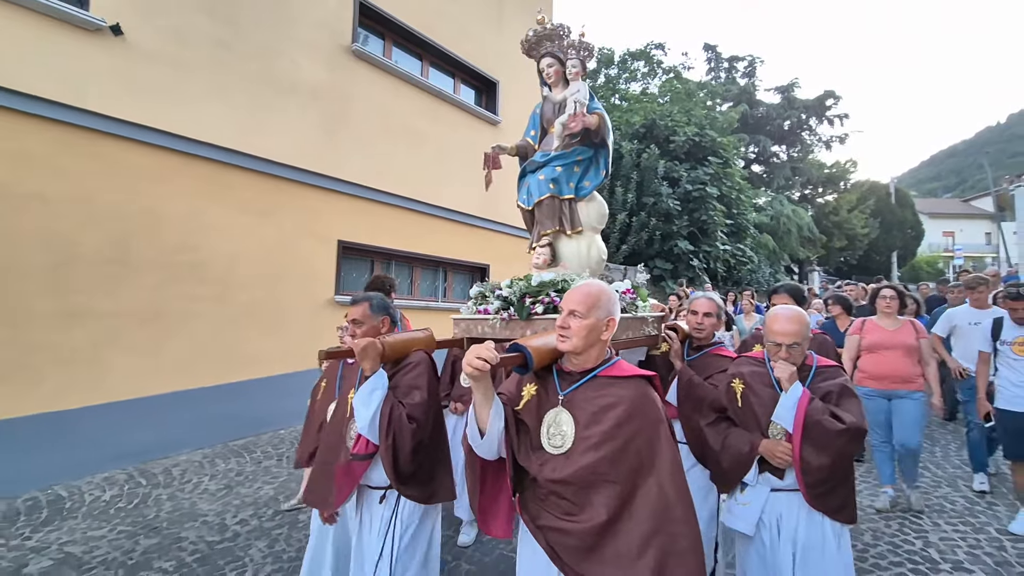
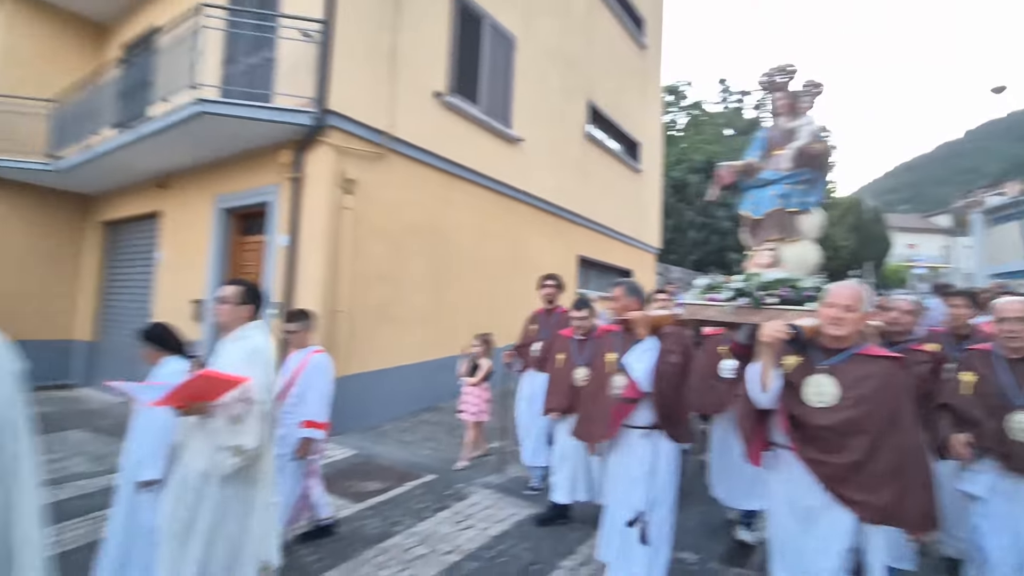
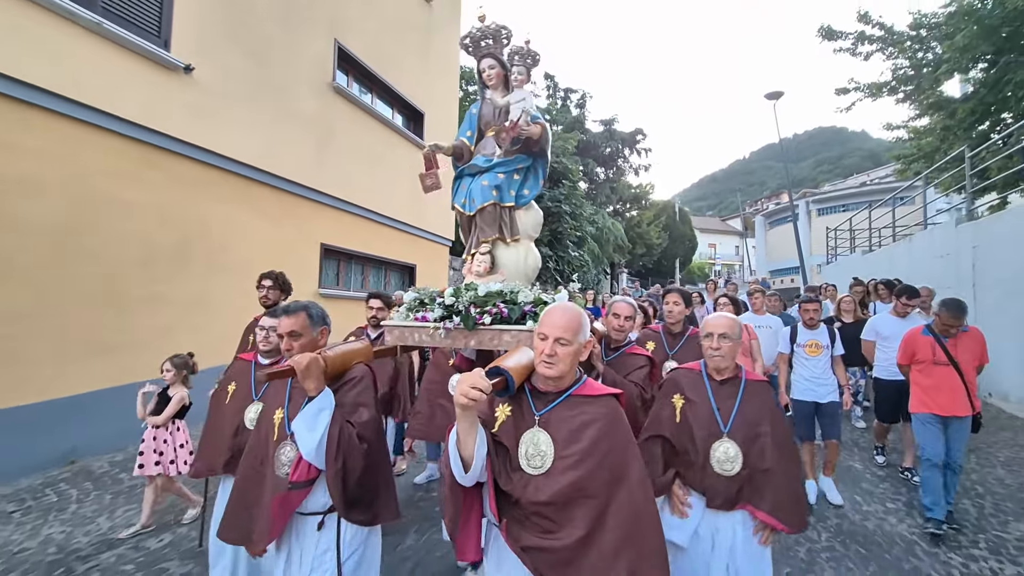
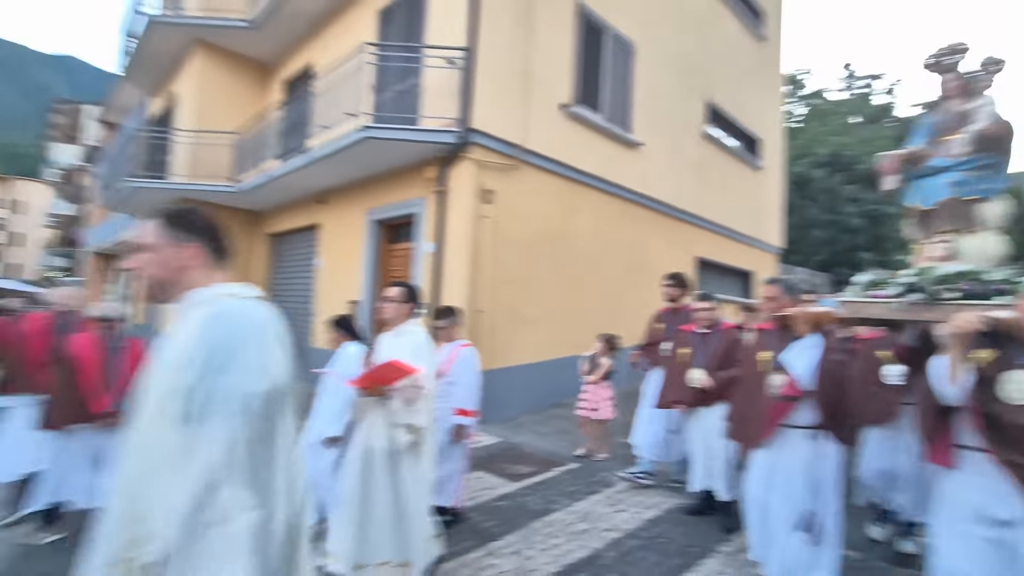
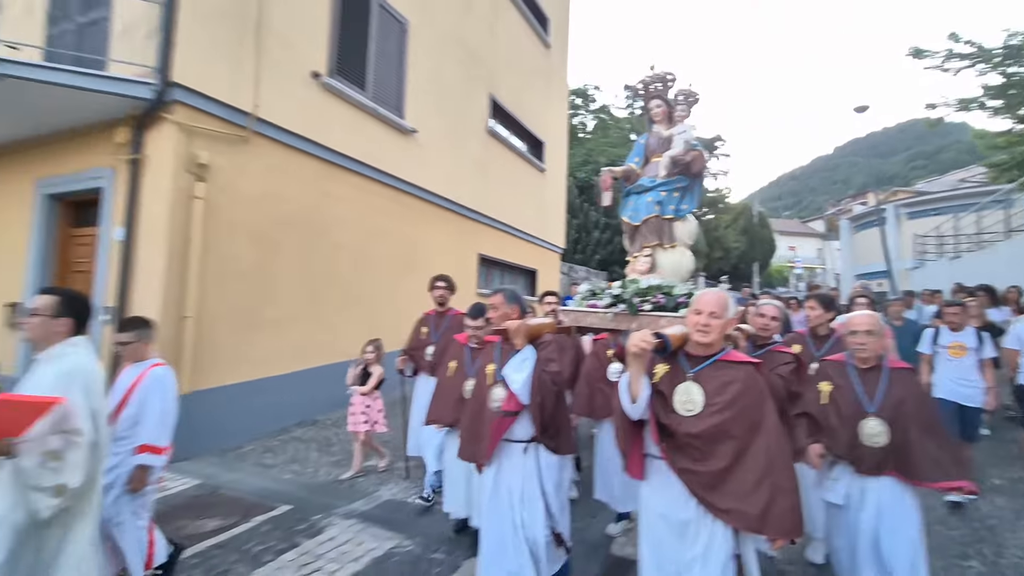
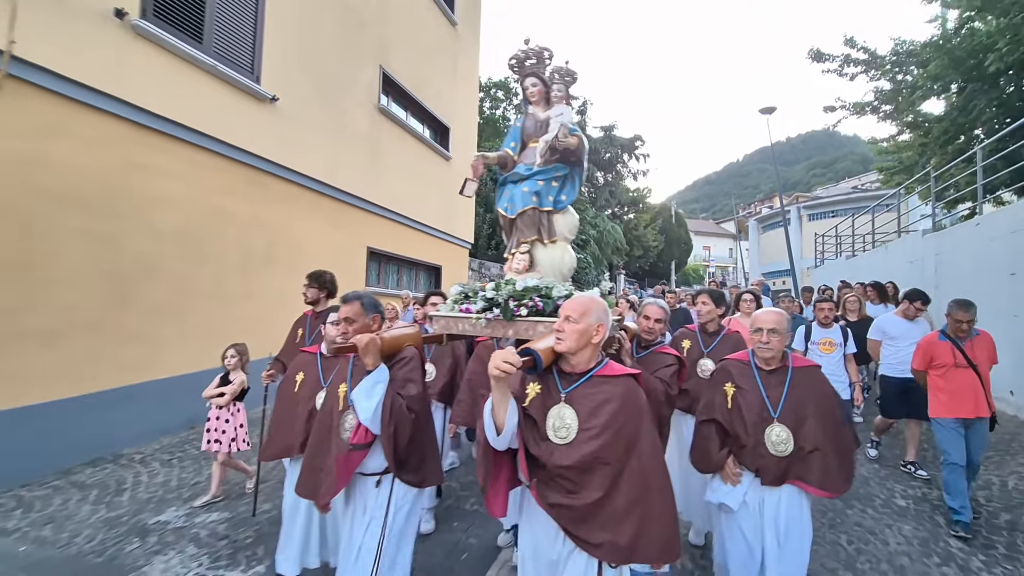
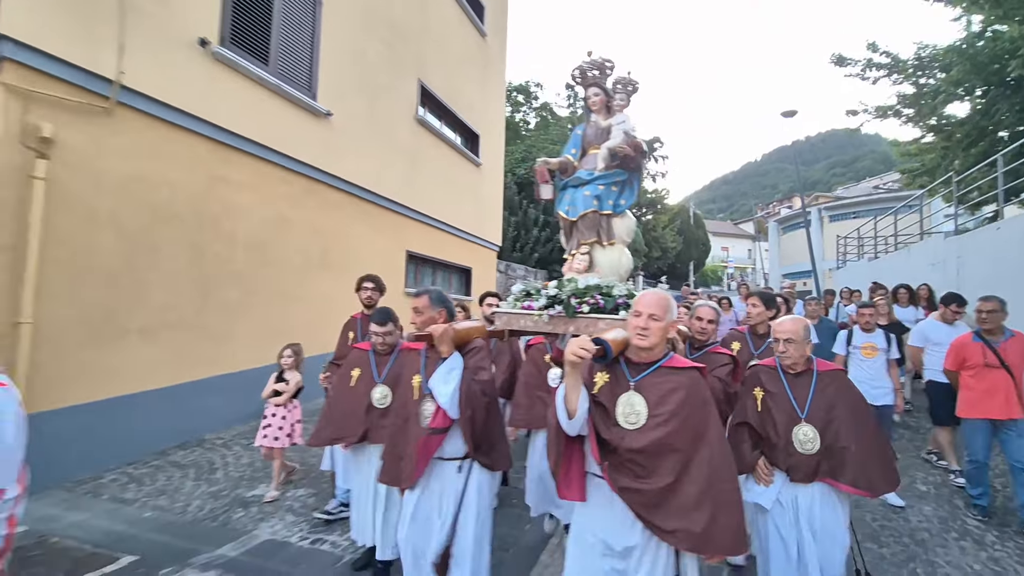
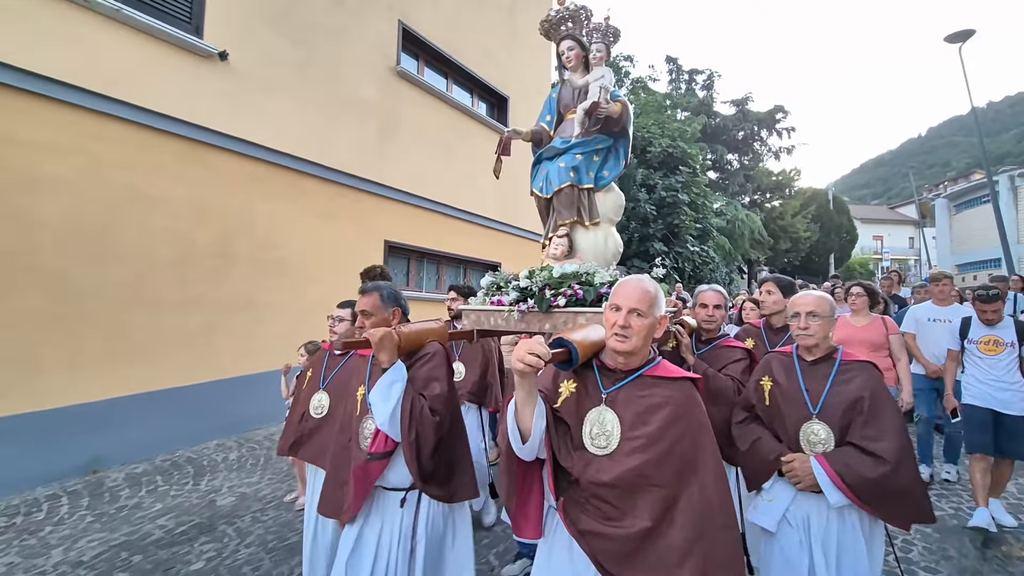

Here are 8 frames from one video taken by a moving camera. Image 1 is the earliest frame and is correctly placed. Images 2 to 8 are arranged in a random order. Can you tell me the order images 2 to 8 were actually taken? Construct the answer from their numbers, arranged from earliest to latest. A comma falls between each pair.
8, 3, 6, 7, 5, 2, 4
